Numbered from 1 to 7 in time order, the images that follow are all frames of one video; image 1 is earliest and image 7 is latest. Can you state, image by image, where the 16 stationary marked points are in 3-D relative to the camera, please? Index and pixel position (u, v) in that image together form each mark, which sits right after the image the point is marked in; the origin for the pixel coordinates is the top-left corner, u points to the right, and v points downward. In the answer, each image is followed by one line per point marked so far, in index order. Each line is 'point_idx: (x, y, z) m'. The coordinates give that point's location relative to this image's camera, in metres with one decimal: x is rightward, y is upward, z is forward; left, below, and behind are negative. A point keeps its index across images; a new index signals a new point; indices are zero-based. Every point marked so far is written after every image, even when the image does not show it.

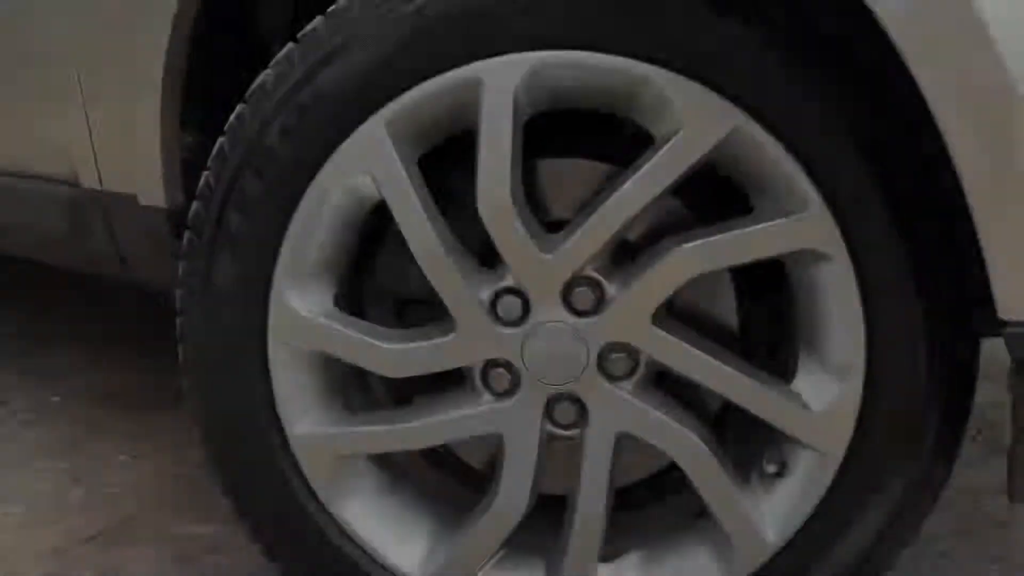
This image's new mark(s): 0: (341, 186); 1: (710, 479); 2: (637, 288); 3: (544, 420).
0: (-0.2, +0.1, +0.8) m
1: (+0.2, -0.2, +0.8) m
2: (+0.1, 0.0, +0.8) m
3: (0.0, -0.1, +0.8) m
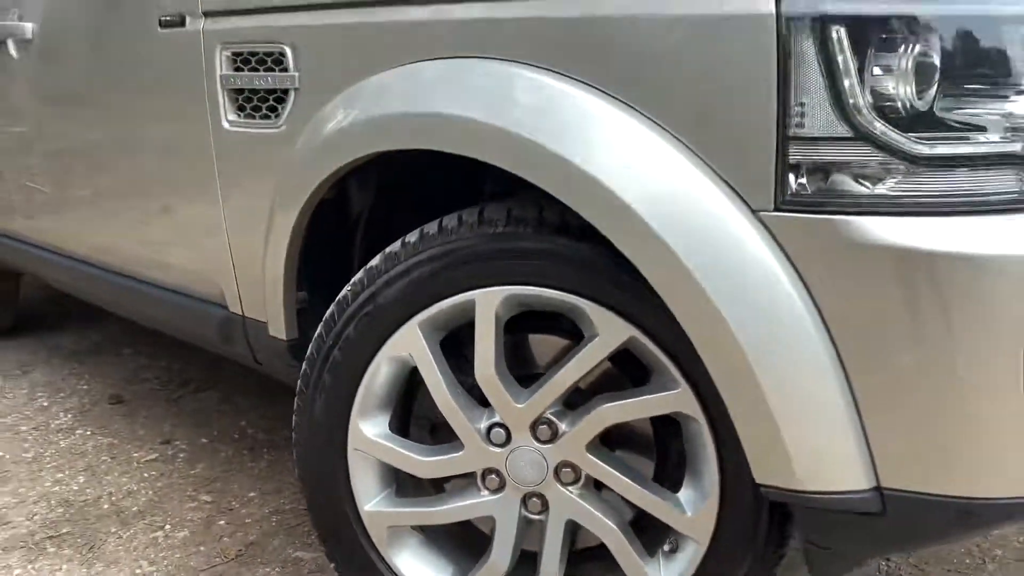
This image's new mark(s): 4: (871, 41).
0: (-0.2, -0.1, +1.3) m
1: (+0.2, -0.4, +1.3) m
2: (+0.1, -0.2, +1.2) m
3: (0.0, -0.3, +1.3) m
4: (+0.4, +0.3, +1.0) m
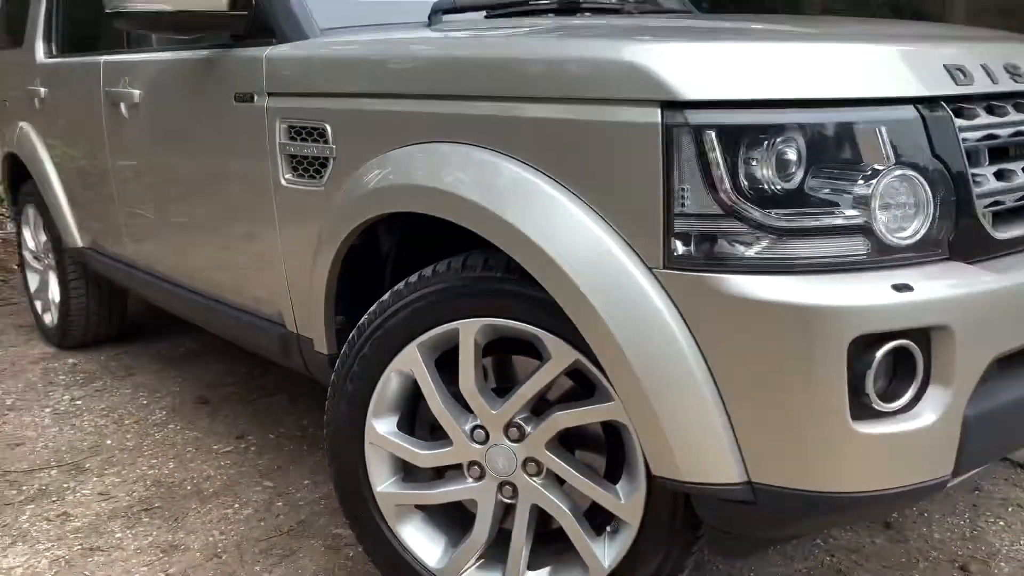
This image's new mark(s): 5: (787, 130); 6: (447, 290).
0: (-0.2, -0.2, +1.7) m
1: (+0.1, -0.5, +1.6) m
2: (0.0, -0.3, +1.6) m
3: (0.0, -0.4, +1.6) m
4: (+0.4, +0.2, +1.3) m
5: (+0.4, +0.2, +1.3) m
6: (-0.1, 0.0, +1.6) m
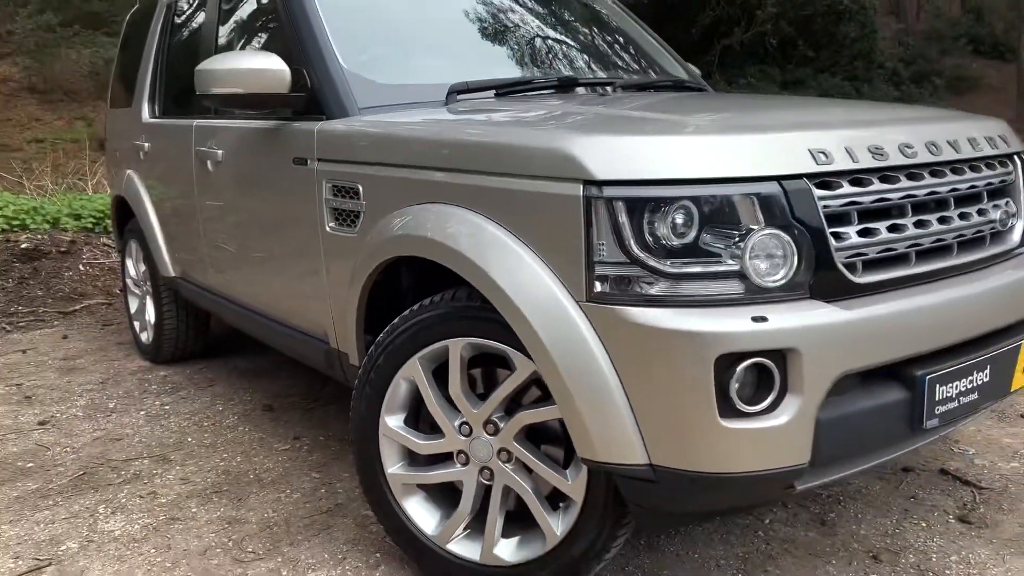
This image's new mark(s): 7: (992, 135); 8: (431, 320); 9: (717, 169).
0: (-0.3, -0.2, +2.1) m
1: (+0.1, -0.5, +2.0) m
2: (0.0, -0.3, +2.0) m
3: (-0.1, -0.5, +2.1) m
4: (+0.3, +0.2, +1.7) m
5: (+0.3, +0.2, +1.7) m
6: (-0.2, -0.1, +2.1) m
7: (+1.3, +0.4, +2.2) m
8: (-0.2, -0.1, +2.1) m
9: (+0.4, +0.2, +1.7) m
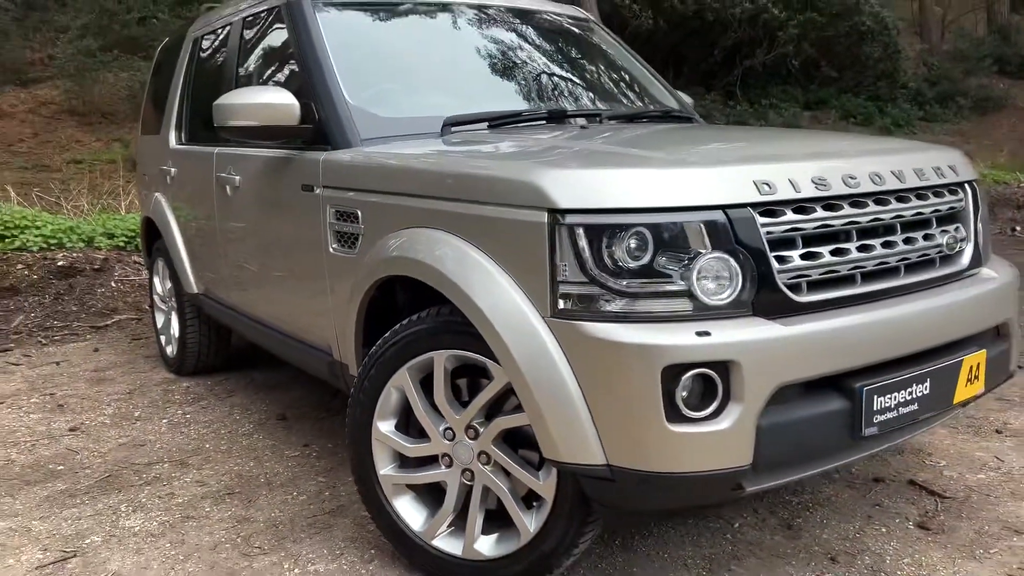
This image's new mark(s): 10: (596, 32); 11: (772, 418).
0: (-0.3, -0.3, +2.3) m
1: (0.0, -0.6, +2.2) m
2: (-0.1, -0.4, +2.2) m
3: (-0.1, -0.5, +2.3) m
4: (+0.2, +0.1, +1.9) m
5: (+0.3, +0.1, +1.9) m
6: (-0.2, -0.1, +2.3) m
7: (+1.2, +0.4, +2.4) m
8: (-0.3, -0.1, +2.3) m
9: (+0.4, +0.2, +1.9) m
10: (+0.5, +1.2, +4.1) m
11: (+0.6, -0.3, +1.9) m
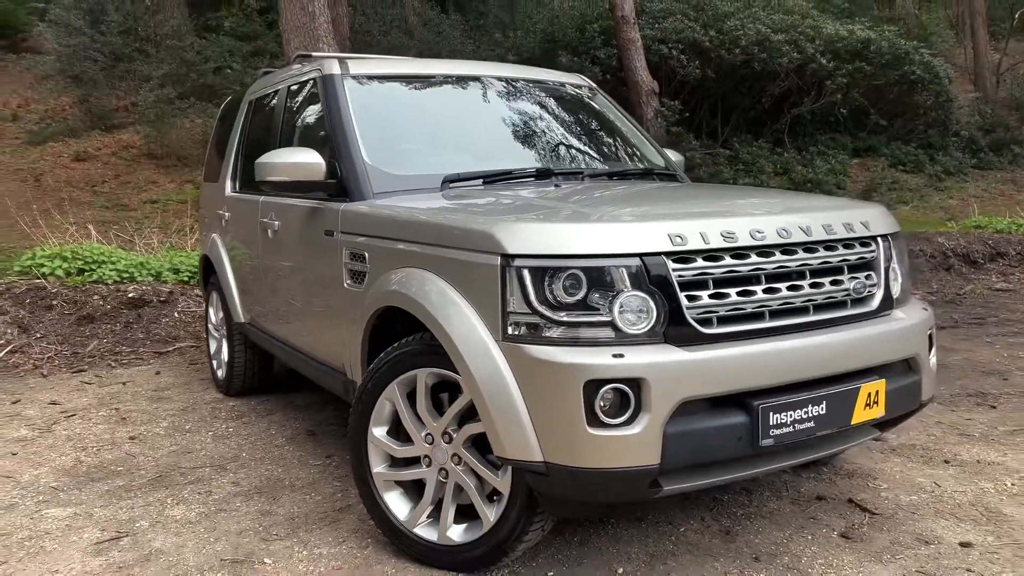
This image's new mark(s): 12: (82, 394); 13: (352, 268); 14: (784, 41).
0: (-0.4, -0.4, +2.8) m
1: (-0.1, -0.7, +2.6) m
2: (-0.2, -0.5, +2.7) m
3: (-0.2, -0.6, +2.7) m
4: (+0.1, 0.0, +2.4) m
5: (+0.2, +0.1, +2.4) m
6: (-0.3, -0.2, +2.8) m
7: (+1.1, +0.2, +2.8) m
8: (-0.4, -0.2, +2.8) m
9: (+0.2, +0.1, +2.4) m
10: (+0.5, +1.0, +4.6) m
11: (+0.5, -0.4, +2.3) m
12: (-2.8, -0.7, +5.5) m
13: (-0.6, +0.1, +3.3) m
14: (+5.3, +4.8, +16.3) m
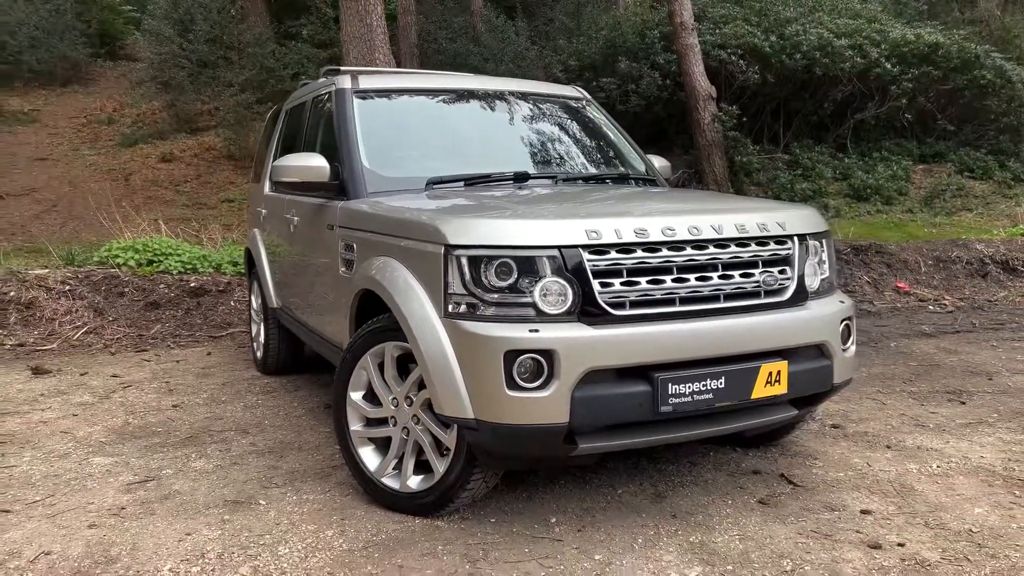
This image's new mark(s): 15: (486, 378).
0: (-0.6, -0.3, +3.3) m
1: (-0.3, -0.6, +3.1) m
2: (-0.4, -0.4, +3.1) m
3: (-0.4, -0.6, +3.2) m
4: (-0.1, +0.1, +2.8) m
5: (0.0, +0.1, +2.8) m
6: (-0.5, -0.2, +3.2) m
7: (+1.0, +0.3, +3.2) m
8: (-0.5, -0.2, +3.3) m
9: (0.0, +0.2, +2.8) m
10: (+0.5, +1.1, +5.0) m
11: (+0.2, -0.3, +2.7) m
12: (-2.7, -0.6, +6.2) m
13: (-0.7, +0.1, +3.8) m
14: (+6.5, +4.7, +16.3) m
15: (-0.1, -0.3, +2.8) m
